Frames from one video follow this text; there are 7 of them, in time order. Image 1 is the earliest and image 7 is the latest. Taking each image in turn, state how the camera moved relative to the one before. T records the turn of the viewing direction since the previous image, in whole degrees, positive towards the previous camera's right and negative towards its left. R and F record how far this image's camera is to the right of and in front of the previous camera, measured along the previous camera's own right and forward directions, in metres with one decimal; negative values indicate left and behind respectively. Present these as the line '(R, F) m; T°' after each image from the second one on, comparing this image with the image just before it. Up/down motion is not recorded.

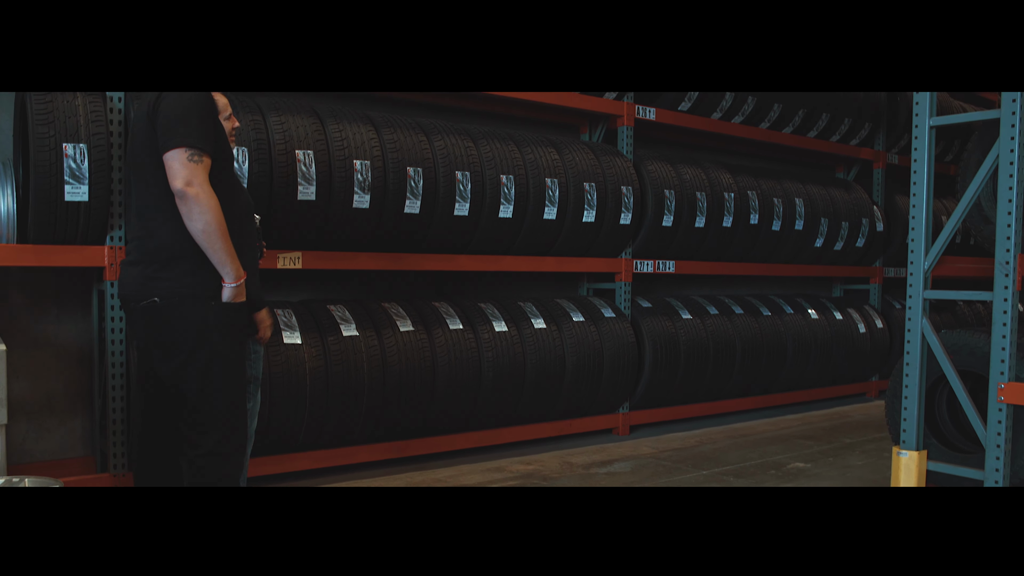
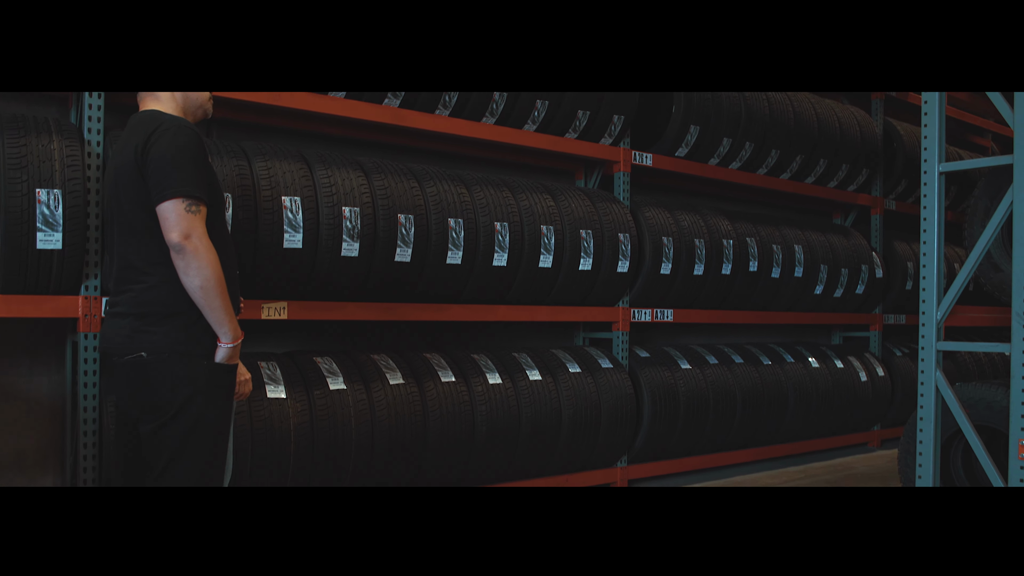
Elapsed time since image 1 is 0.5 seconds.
(0.0, +0.1) m; +1°
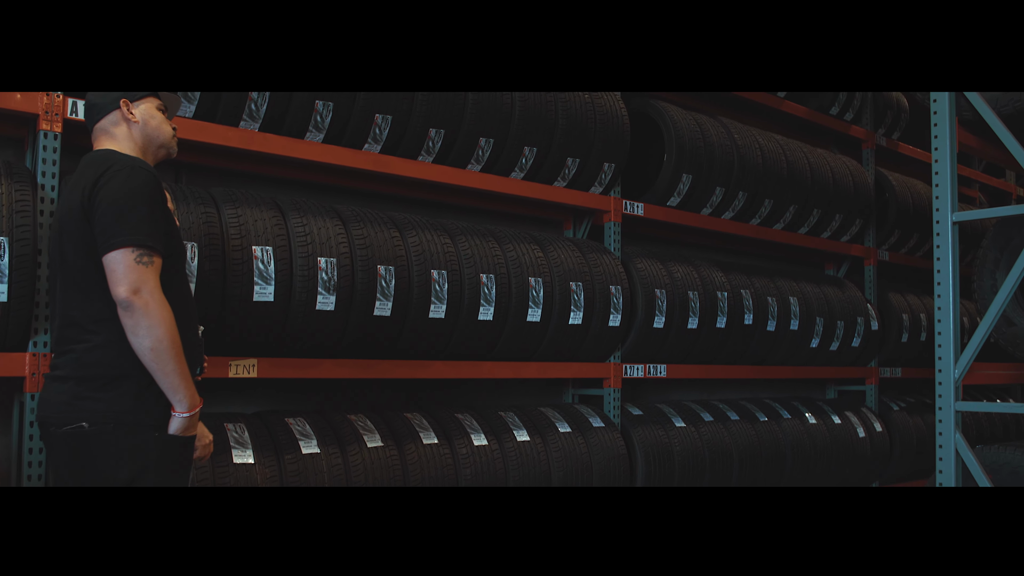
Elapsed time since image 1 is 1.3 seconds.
(0.0, +0.2) m; +1°
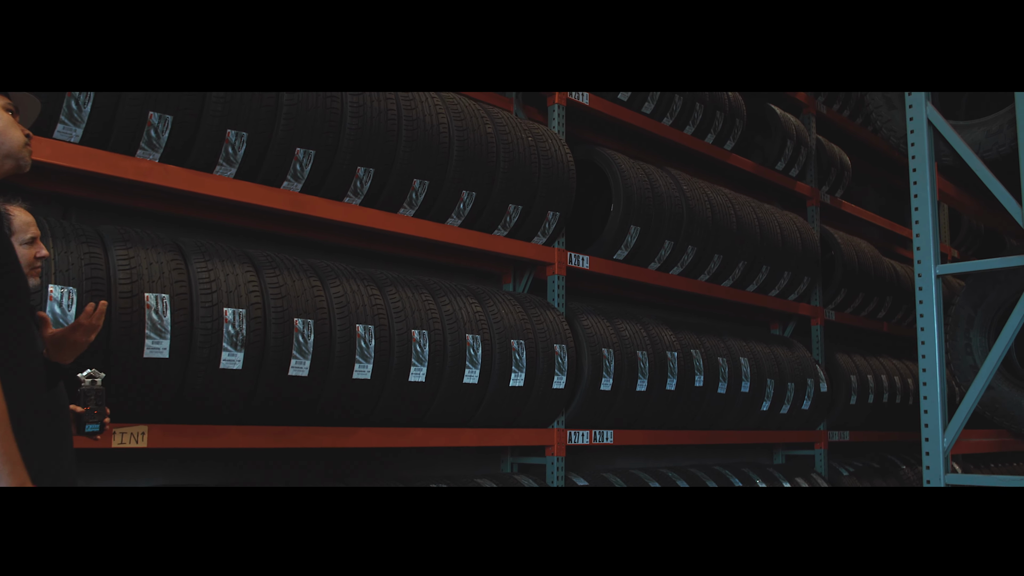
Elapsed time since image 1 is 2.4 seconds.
(0.0, +0.3) m; +4°
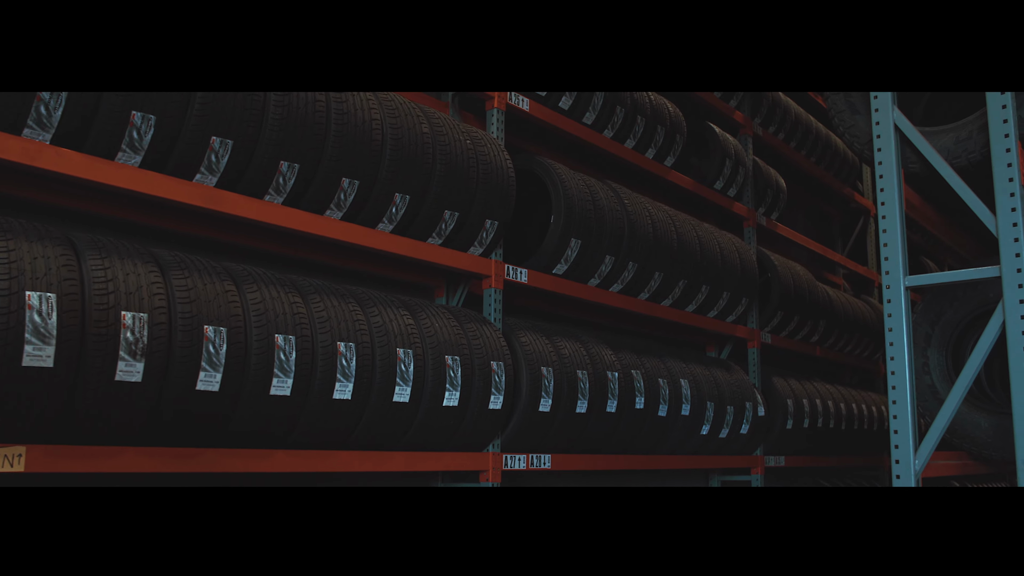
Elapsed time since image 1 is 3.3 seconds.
(0.0, +0.2) m; +5°
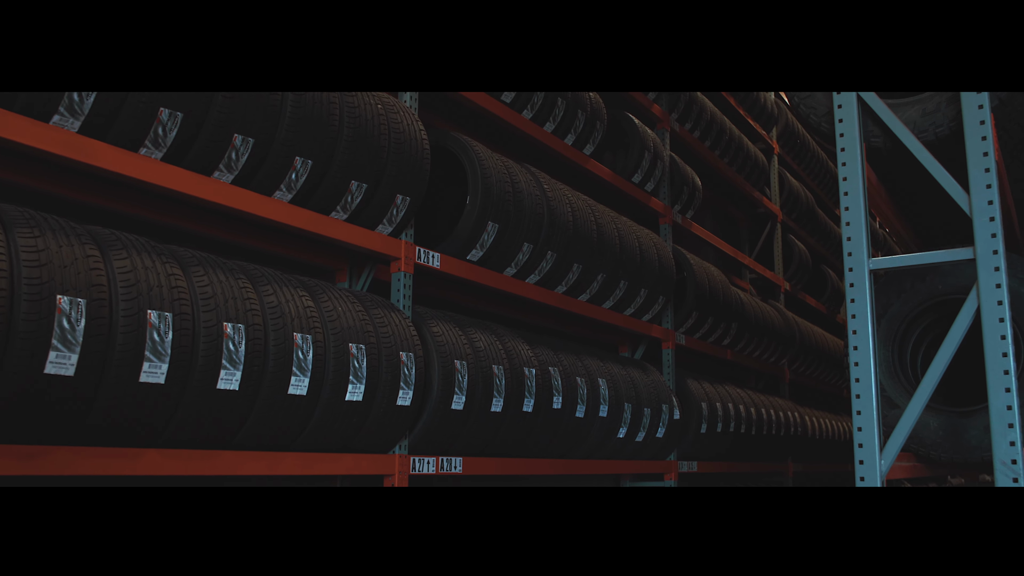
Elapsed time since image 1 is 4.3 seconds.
(-0.1, +0.3) m; +7°
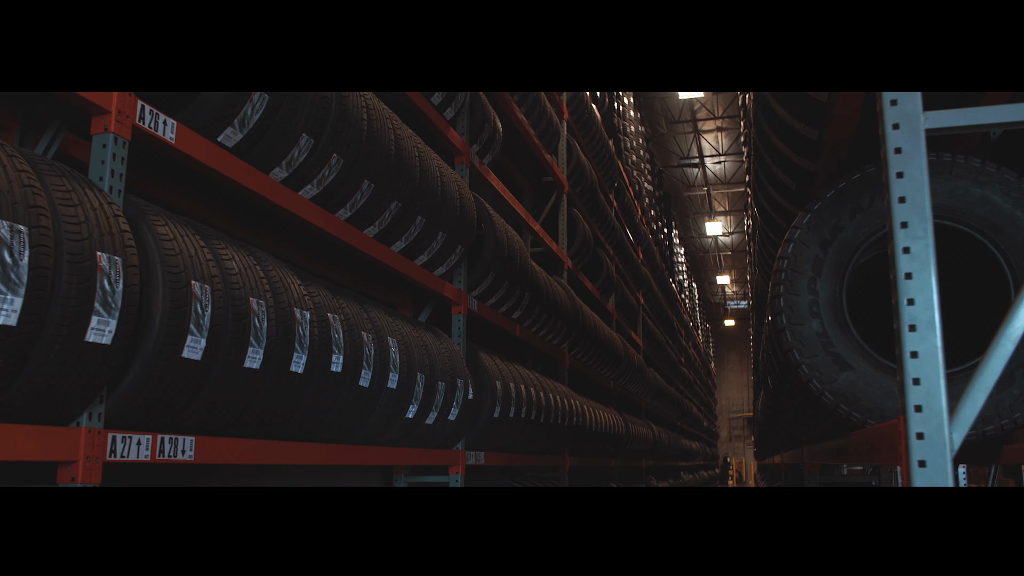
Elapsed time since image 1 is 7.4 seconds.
(-0.1, +1.0) m; +17°
